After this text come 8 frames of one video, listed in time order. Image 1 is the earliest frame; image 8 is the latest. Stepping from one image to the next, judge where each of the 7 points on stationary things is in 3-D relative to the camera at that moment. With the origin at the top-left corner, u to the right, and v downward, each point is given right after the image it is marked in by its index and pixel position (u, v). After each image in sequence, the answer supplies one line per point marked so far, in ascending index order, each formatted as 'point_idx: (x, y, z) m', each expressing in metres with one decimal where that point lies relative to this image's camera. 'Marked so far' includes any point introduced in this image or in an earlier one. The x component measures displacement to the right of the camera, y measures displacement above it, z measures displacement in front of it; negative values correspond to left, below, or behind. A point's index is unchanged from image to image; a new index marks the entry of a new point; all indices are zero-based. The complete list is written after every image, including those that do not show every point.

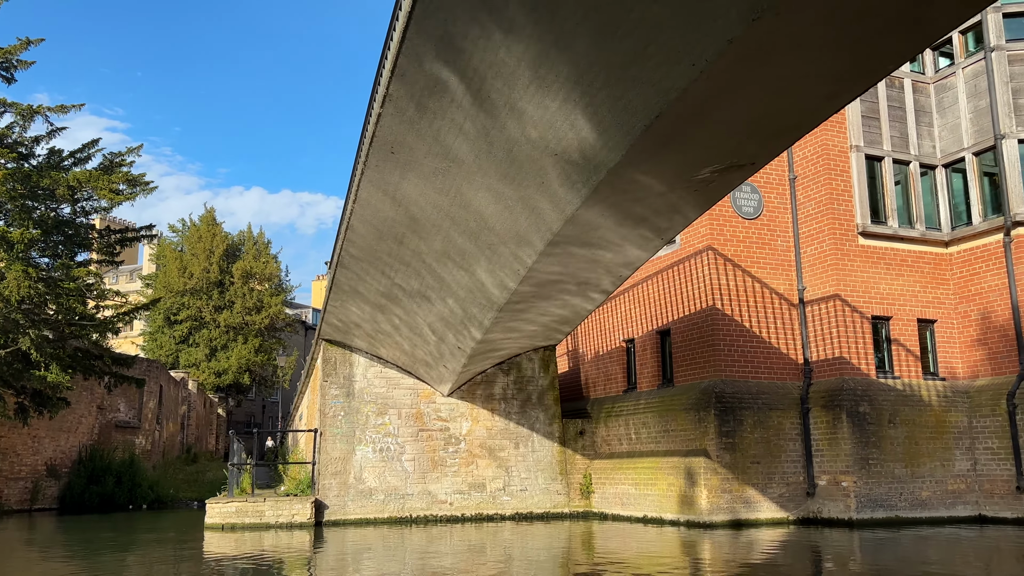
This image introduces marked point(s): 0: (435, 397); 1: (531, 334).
0: (-1.5, -2.2, +17.1) m
1: (+0.4, -0.9, +15.7) m
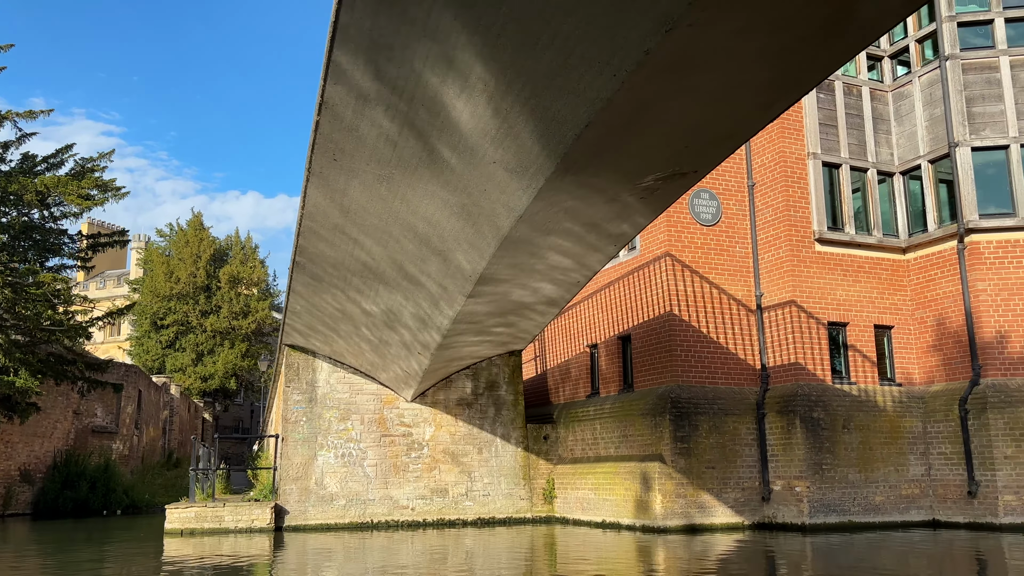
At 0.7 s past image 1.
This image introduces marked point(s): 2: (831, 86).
0: (-2.3, -2.3, +17.1) m
1: (-0.4, -1.0, +15.7) m
2: (+6.0, +3.8, +16.0) m
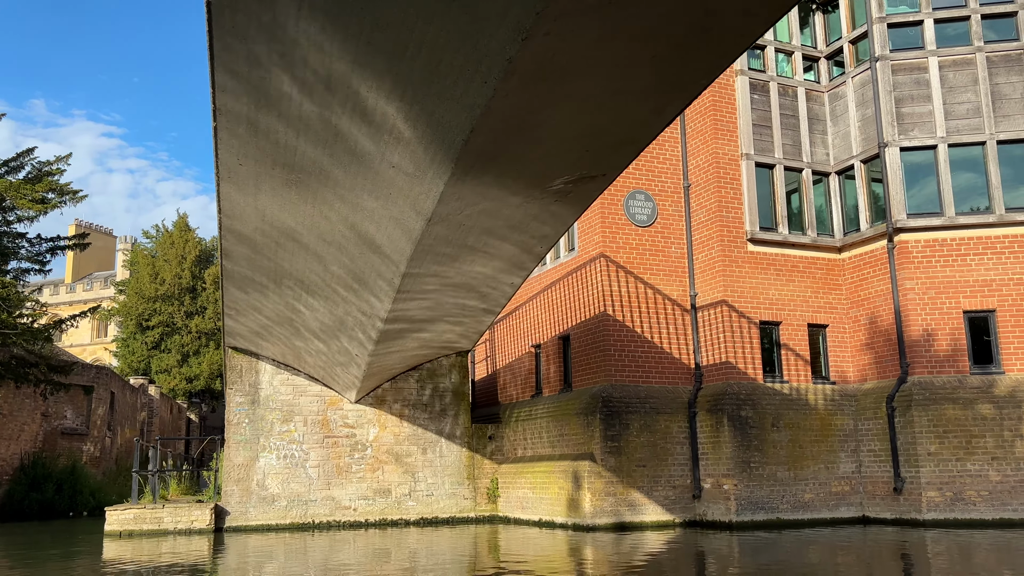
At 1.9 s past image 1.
0: (-3.4, -2.3, +17.2) m
1: (-1.5, -1.0, +15.8) m
2: (+4.8, +3.8, +16.1) m
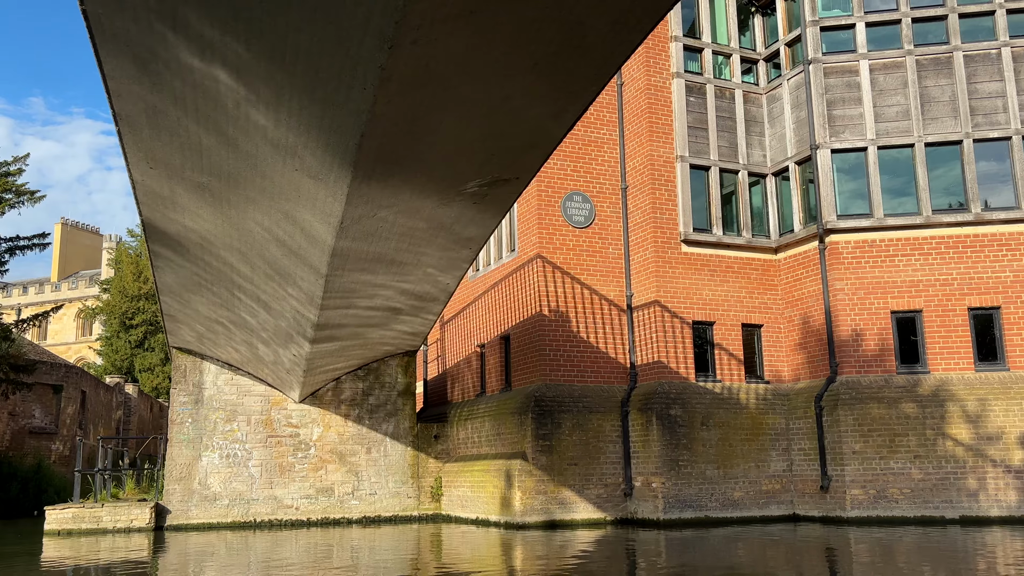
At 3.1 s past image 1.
0: (-4.6, -2.4, +17.4) m
1: (-2.7, -1.0, +16.0) m
2: (+3.6, +3.8, +16.3) m
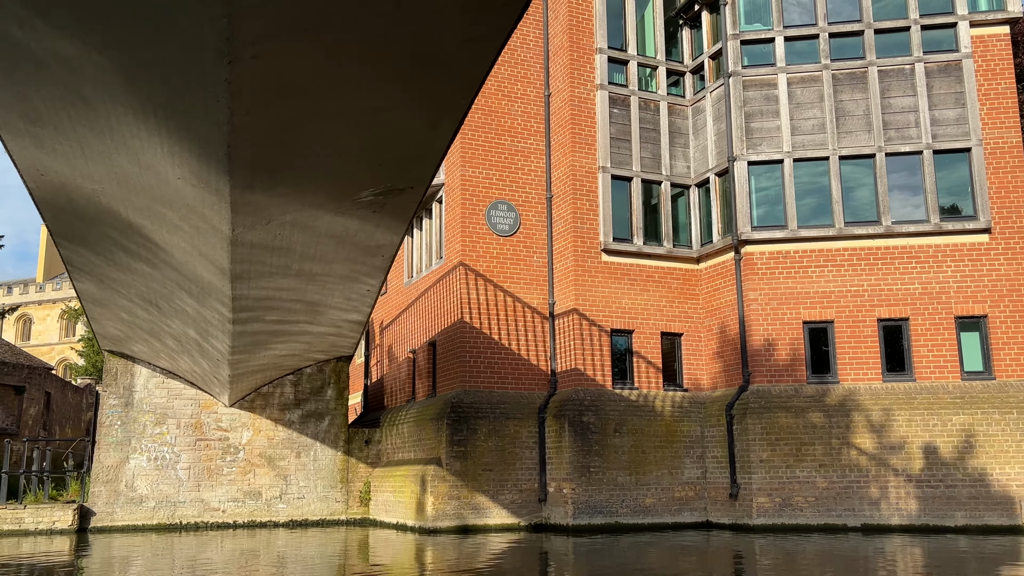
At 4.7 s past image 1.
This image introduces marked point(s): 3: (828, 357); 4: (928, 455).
0: (-6.1, -2.5, +17.5) m
1: (-4.2, -1.1, +16.2) m
2: (+2.2, +3.6, +16.5) m
3: (+5.5, -1.2, +14.8) m
4: (+6.7, -2.7, +13.8) m
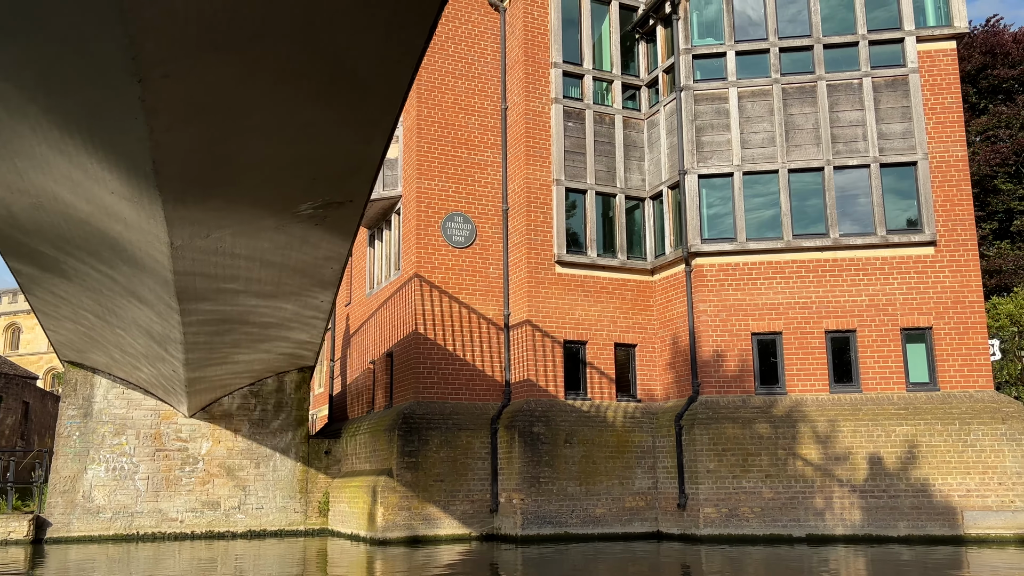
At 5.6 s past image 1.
0: (-7.0, -2.7, +17.6) m
1: (-5.0, -1.3, +16.3) m
2: (+1.4, +3.4, +16.7) m
3: (+4.6, -1.4, +14.9) m
4: (+5.9, -2.9, +13.9) m
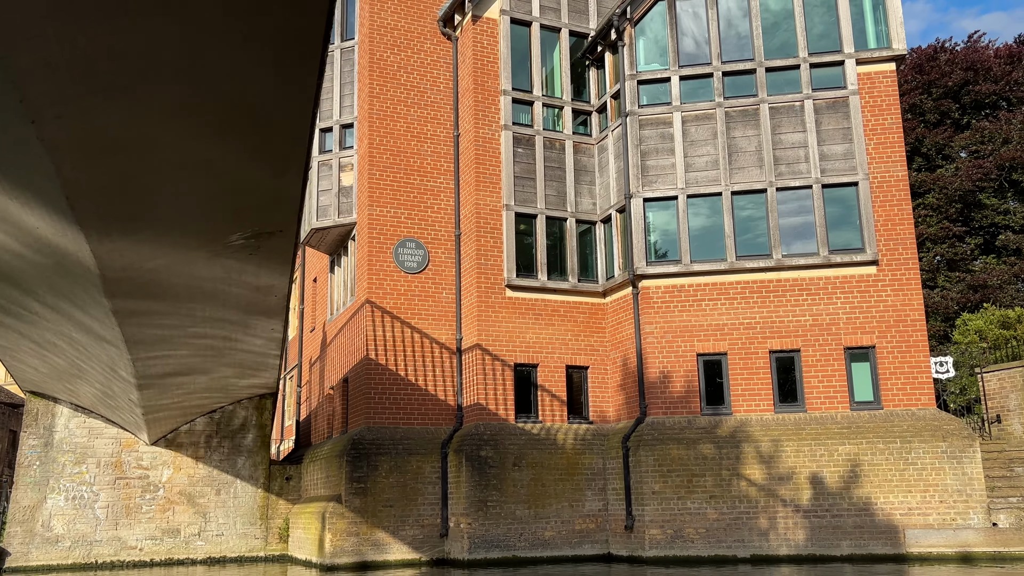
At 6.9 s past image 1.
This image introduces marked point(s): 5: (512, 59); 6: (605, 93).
0: (-7.8, -3.3, +17.7) m
1: (-5.9, -1.9, +16.4) m
2: (+0.4, +2.9, +16.9) m
3: (+3.7, -1.8, +15.0) m
4: (+5.0, -3.2, +13.9) m
5: (0.0, +4.7, +17.2) m
6: (+1.9, +4.0, +17.3) m
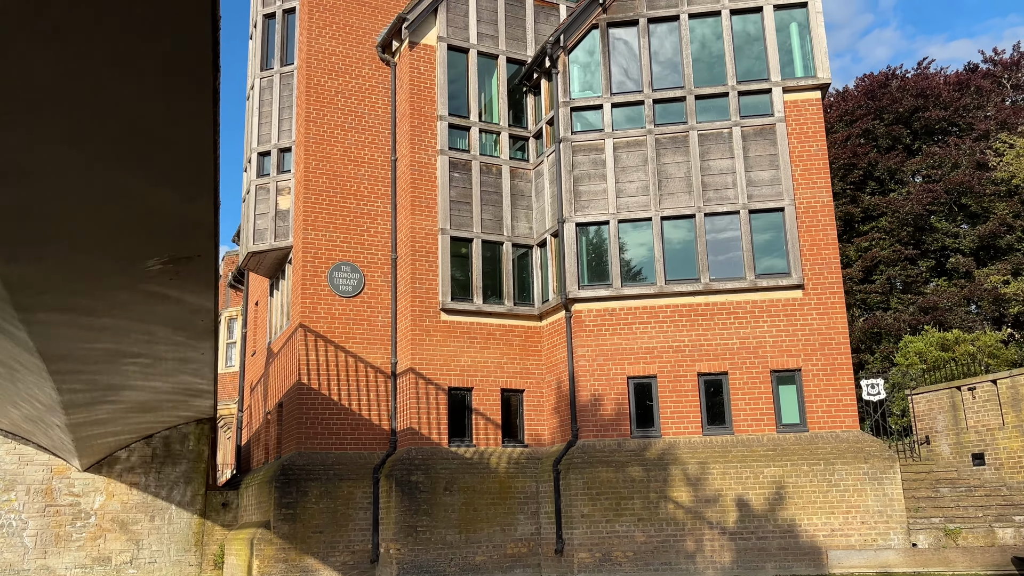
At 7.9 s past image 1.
0: (-9.1, -3.8, +17.5) m
1: (-7.2, -2.4, +16.3) m
2: (-0.9, +2.5, +17.1) m
3: (+2.5, -2.2, +15.1) m
4: (+3.8, -3.6, +14.1) m
5: (-1.3, +4.2, +17.4) m
6: (+0.6, +3.5, +17.5) m
